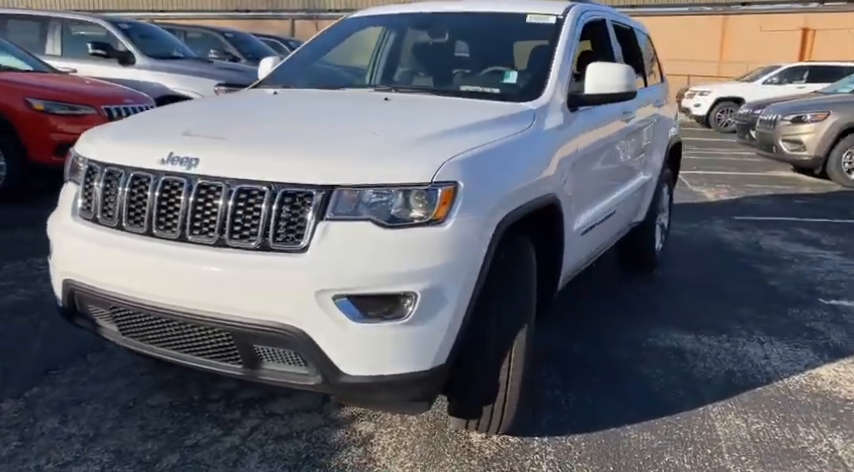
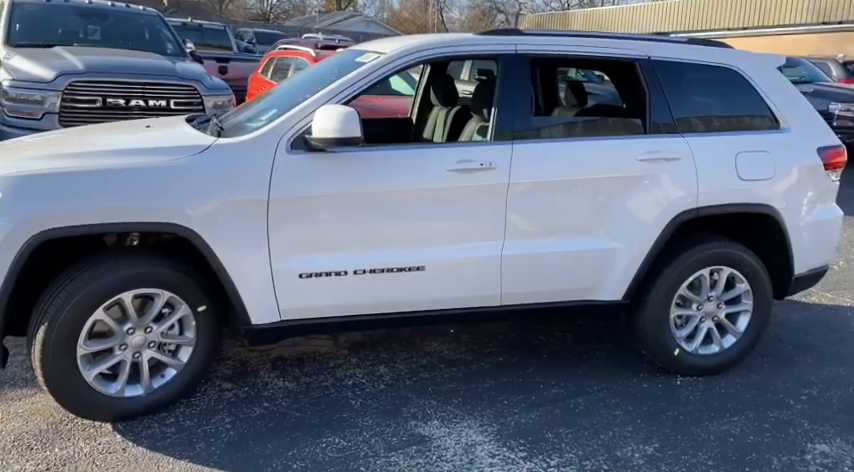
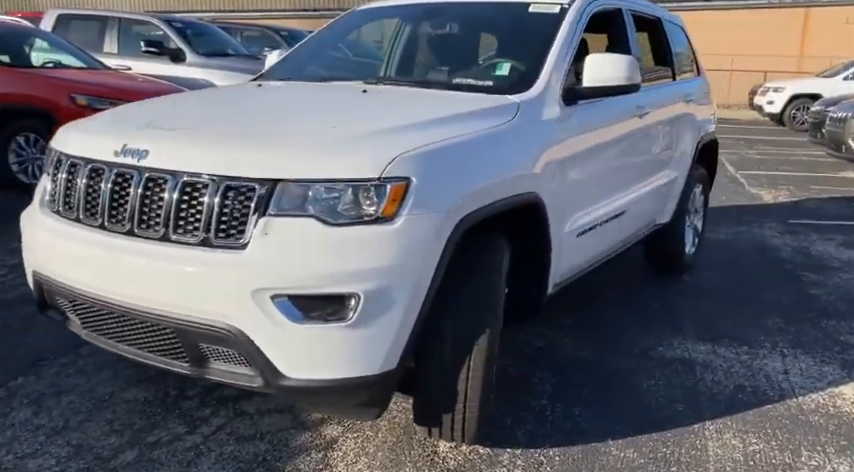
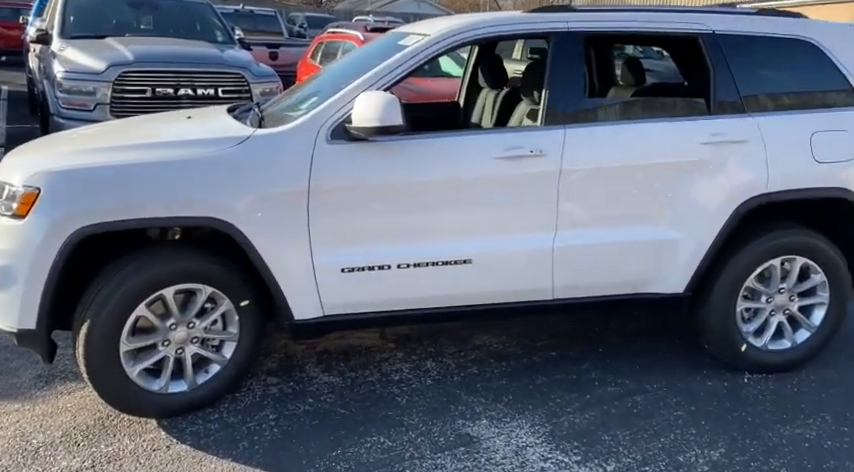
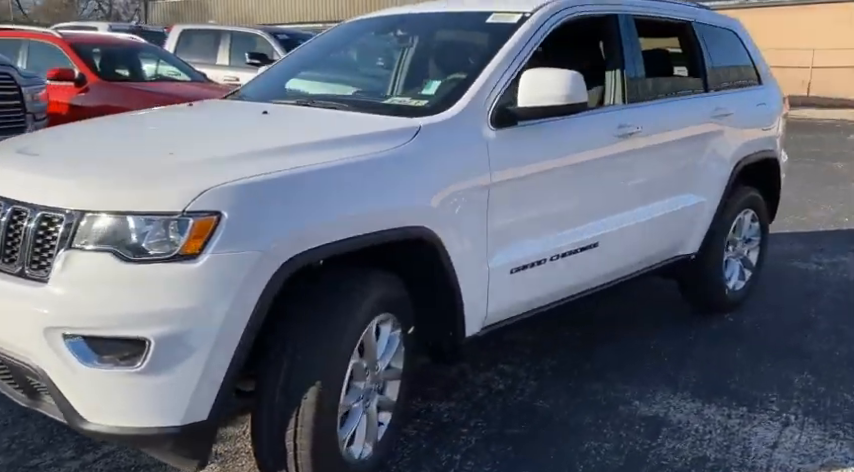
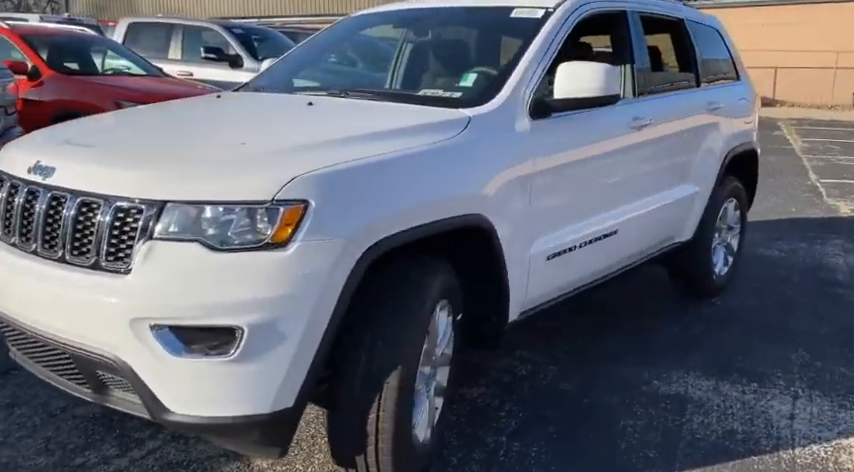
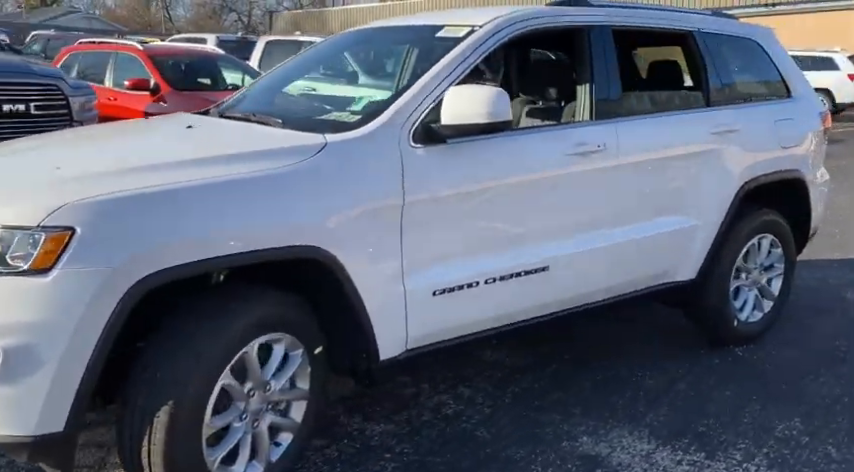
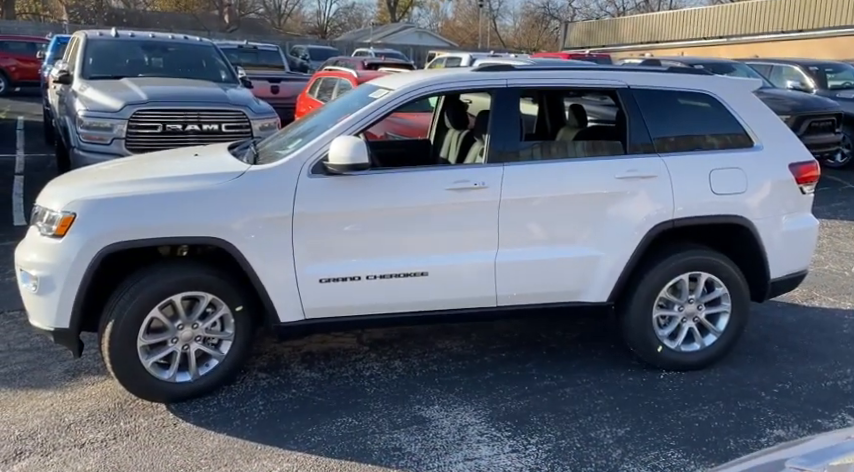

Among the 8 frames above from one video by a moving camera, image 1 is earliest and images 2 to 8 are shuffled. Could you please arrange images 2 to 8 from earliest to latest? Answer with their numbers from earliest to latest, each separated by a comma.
3, 6, 5, 7, 2, 8, 4
